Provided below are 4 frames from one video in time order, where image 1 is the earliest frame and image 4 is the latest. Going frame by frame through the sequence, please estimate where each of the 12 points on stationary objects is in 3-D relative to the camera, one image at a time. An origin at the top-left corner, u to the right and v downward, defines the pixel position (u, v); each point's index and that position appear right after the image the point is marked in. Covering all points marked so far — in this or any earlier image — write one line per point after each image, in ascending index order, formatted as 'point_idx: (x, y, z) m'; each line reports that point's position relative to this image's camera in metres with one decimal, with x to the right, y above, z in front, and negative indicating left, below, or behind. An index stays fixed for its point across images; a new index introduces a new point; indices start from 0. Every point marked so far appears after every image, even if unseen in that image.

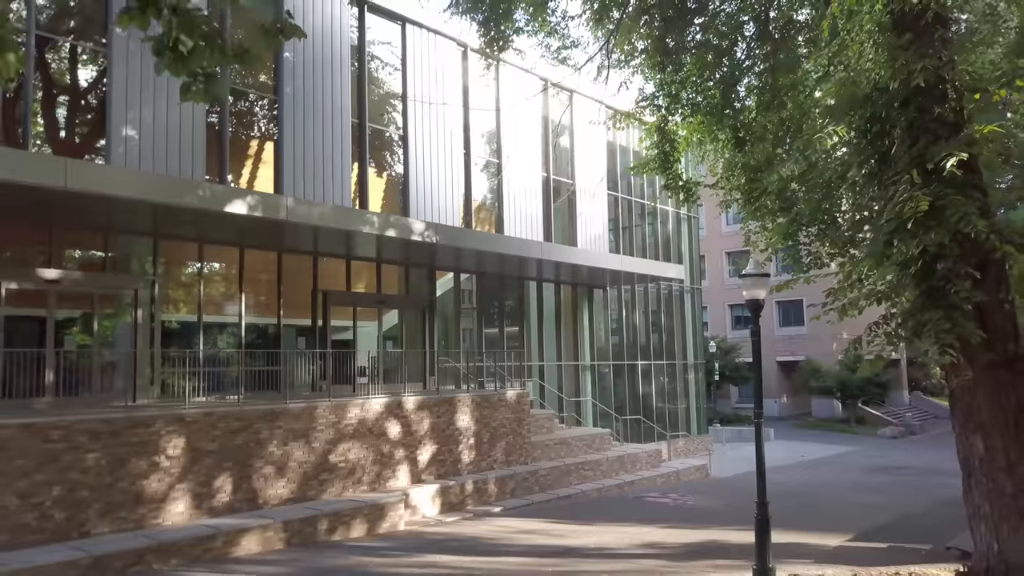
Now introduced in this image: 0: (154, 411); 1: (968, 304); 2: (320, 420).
0: (-5.2, -1.8, +10.8) m
1: (+4.4, -0.2, +7.1) m
2: (-3.3, -2.3, +12.7) m
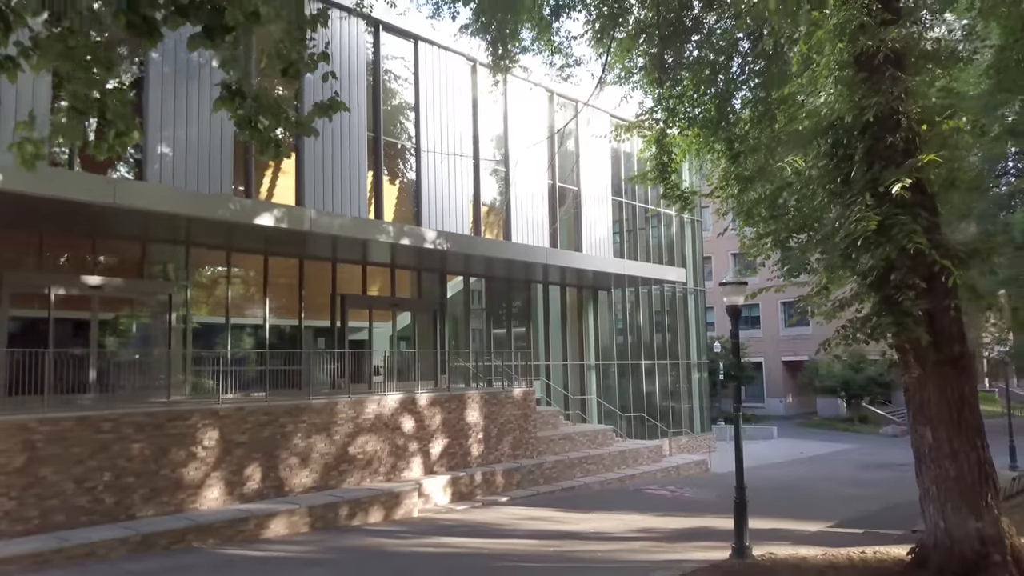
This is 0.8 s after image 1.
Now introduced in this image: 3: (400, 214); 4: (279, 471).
0: (-5.1, -1.9, +11.9) m
1: (+4.4, -0.2, +8.0) m
2: (-3.2, -2.3, +13.8) m
3: (-2.6, +1.8, +17.4) m
4: (-4.0, -3.1, +12.8) m
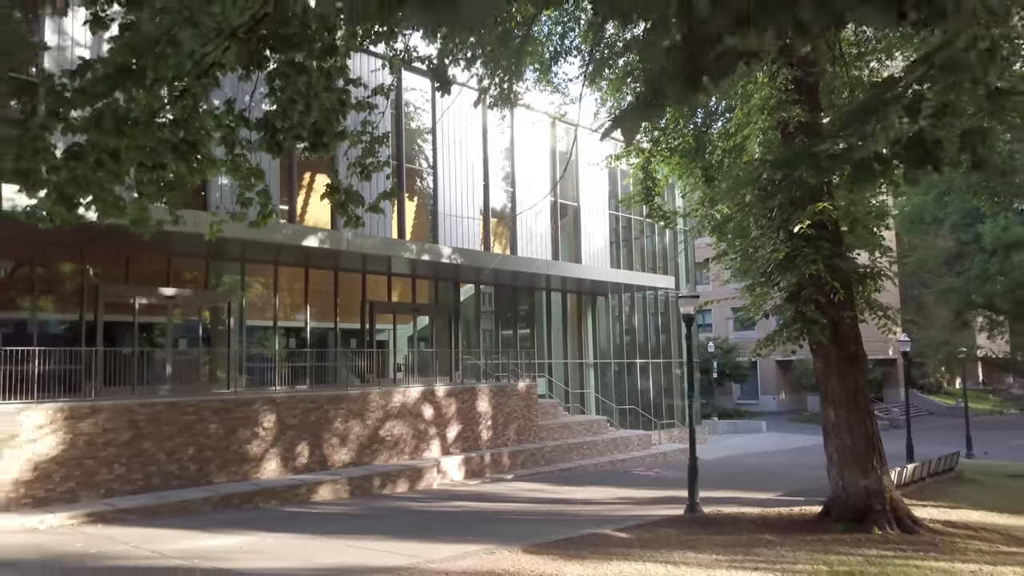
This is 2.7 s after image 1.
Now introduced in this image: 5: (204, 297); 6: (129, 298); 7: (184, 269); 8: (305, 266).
0: (-5.1, -2.1, +14.6) m
1: (+4.4, -0.5, +10.6) m
2: (-3.1, -2.6, +16.5) m
3: (-2.5, +1.6, +20.0) m
4: (-3.9, -3.3, +15.5) m
5: (-7.1, -0.2, +17.1) m
6: (-8.4, -0.2, +16.3) m
7: (-7.5, +0.4, +17.1) m
8: (-5.3, +0.6, +18.8) m
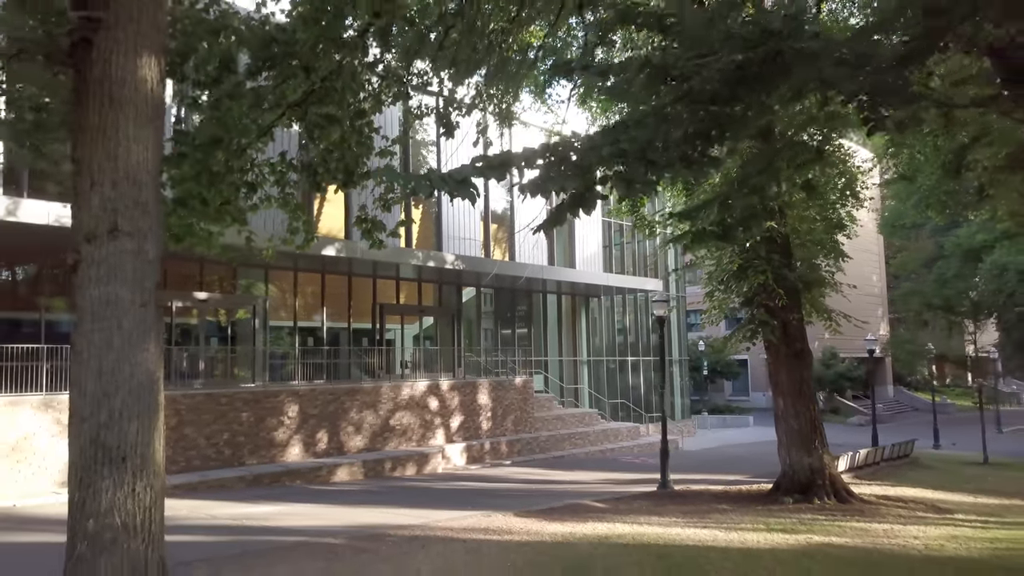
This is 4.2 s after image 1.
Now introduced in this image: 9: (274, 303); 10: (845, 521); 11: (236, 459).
0: (-5.1, -2.2, +16.4) m
1: (+4.3, -0.6, +12.4) m
2: (-3.2, -2.7, +18.3) m
3: (-2.5, +1.5, +21.9) m
4: (-4.0, -3.4, +17.3) m
5: (-7.2, -0.3, +18.9) m
6: (-8.5, -0.3, +18.1) m
7: (-7.6, +0.3, +18.9) m
8: (-5.3, +0.5, +20.7) m
9: (-6.4, -0.4, +19.8) m
10: (+4.8, -3.4, +10.8) m
11: (-5.7, -3.5, +15.4) m
